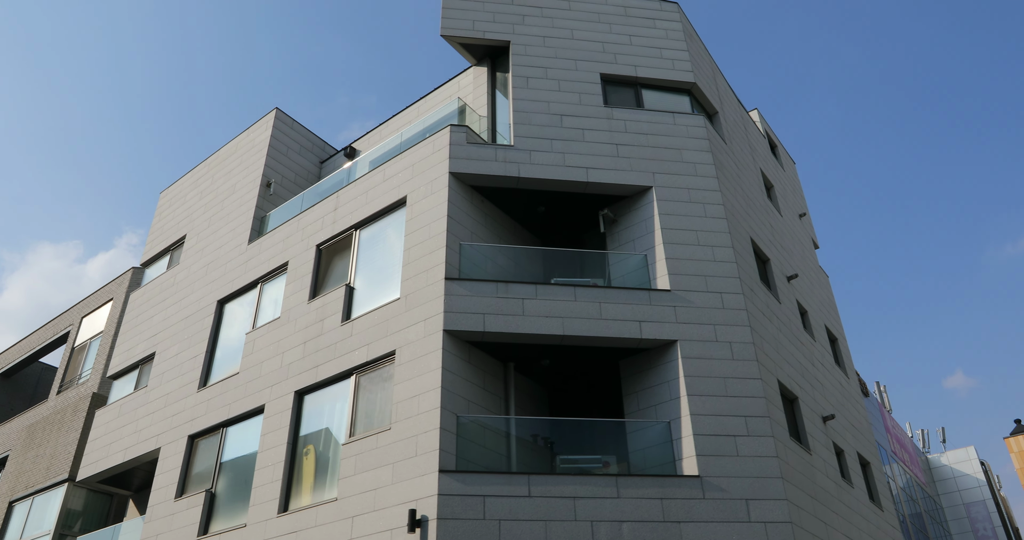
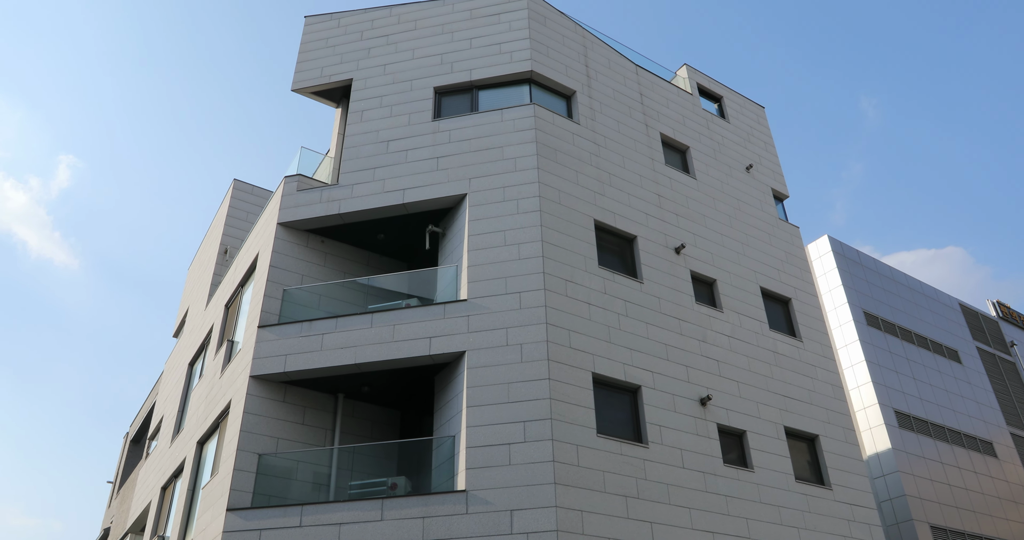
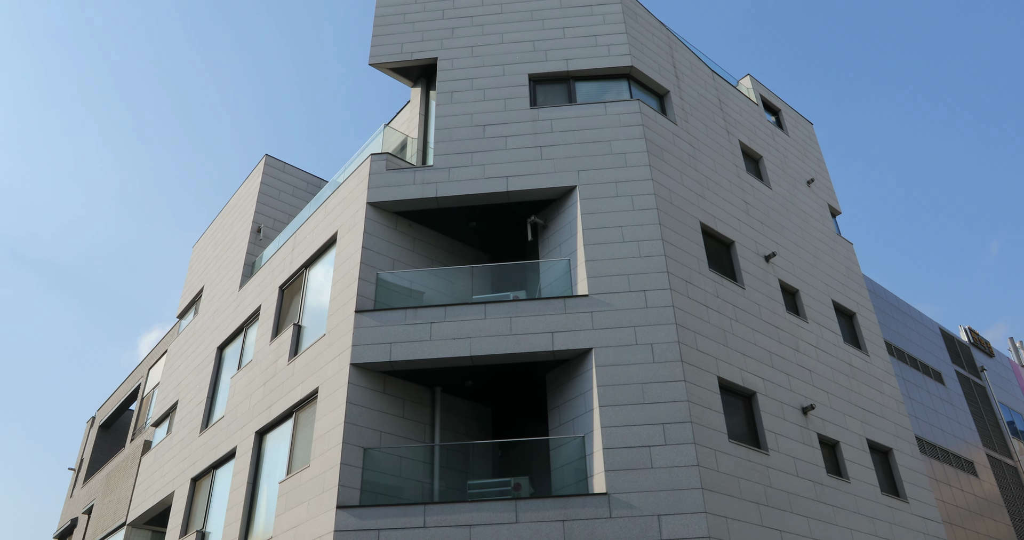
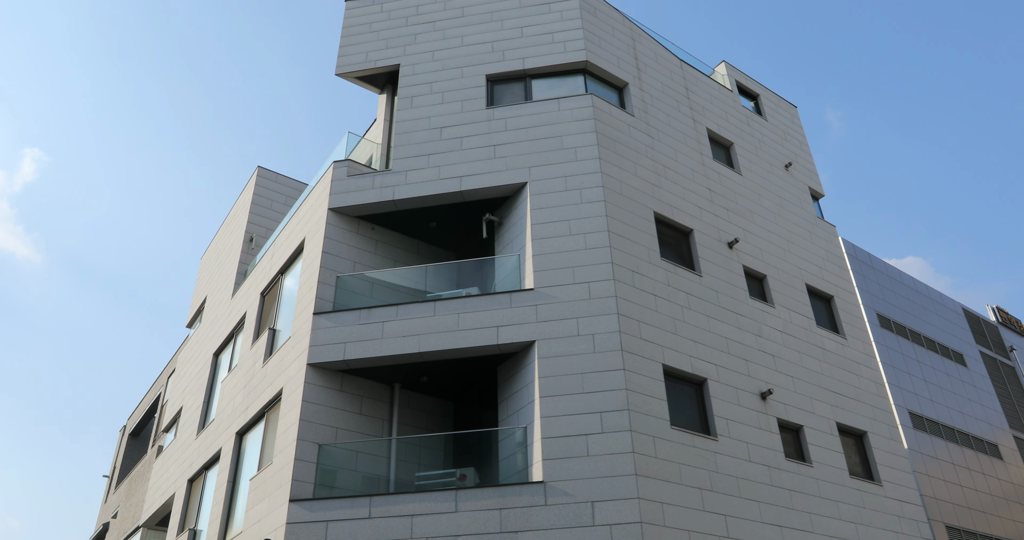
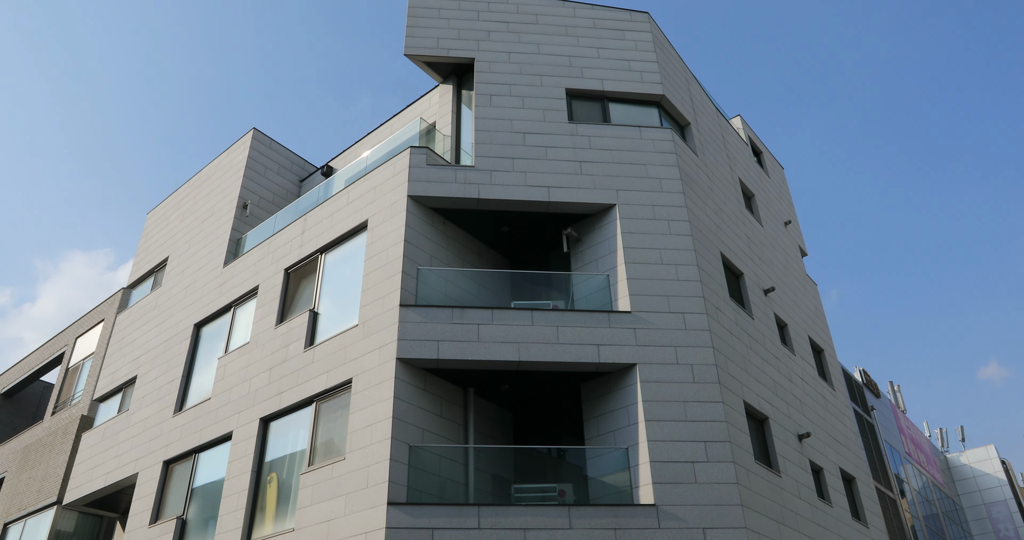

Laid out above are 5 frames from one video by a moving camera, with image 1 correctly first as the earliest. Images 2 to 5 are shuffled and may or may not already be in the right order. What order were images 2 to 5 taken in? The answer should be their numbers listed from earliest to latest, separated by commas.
5, 3, 4, 2
